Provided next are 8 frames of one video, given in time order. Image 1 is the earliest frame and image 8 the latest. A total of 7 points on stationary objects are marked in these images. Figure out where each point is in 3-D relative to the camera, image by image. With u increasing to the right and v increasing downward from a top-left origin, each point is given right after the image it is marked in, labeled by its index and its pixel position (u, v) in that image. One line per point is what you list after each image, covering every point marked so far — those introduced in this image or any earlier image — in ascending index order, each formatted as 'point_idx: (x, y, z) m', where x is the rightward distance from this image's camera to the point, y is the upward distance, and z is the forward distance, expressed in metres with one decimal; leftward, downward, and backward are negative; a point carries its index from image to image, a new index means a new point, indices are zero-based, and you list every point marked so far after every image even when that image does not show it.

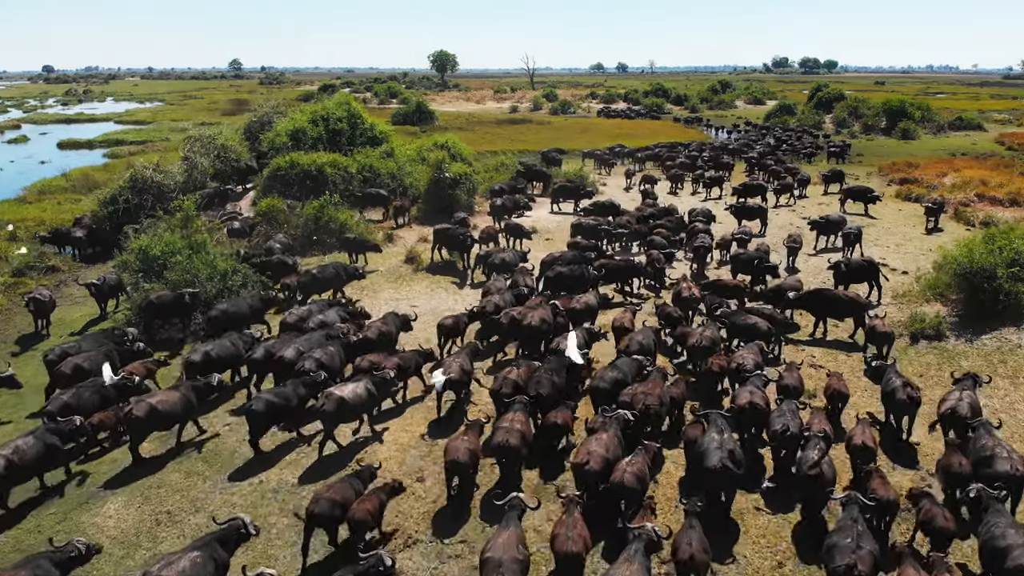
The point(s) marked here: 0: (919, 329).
0: (+7.5, -0.8, +16.1) m
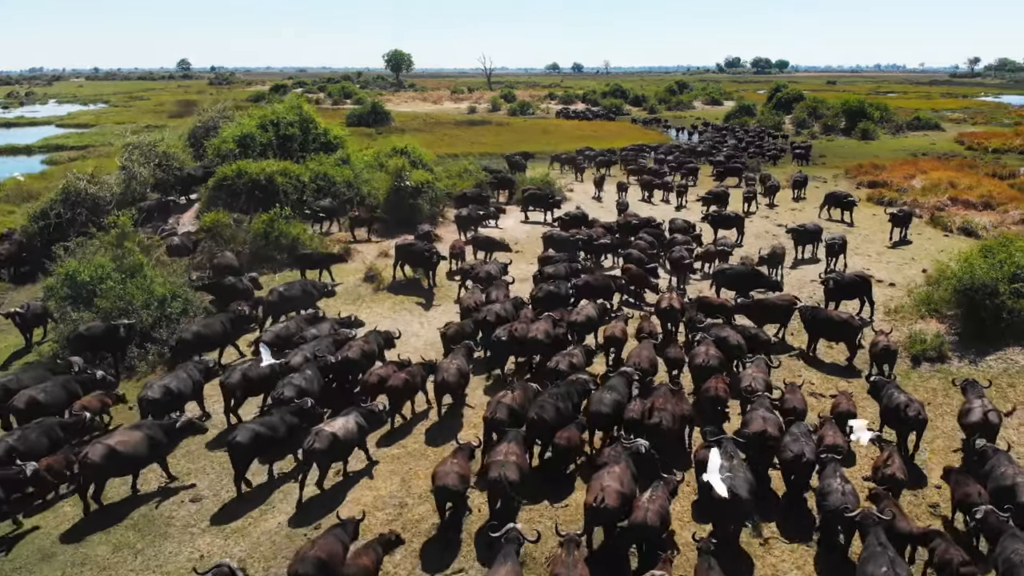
0: (+7.0, -1.1, +15.0) m
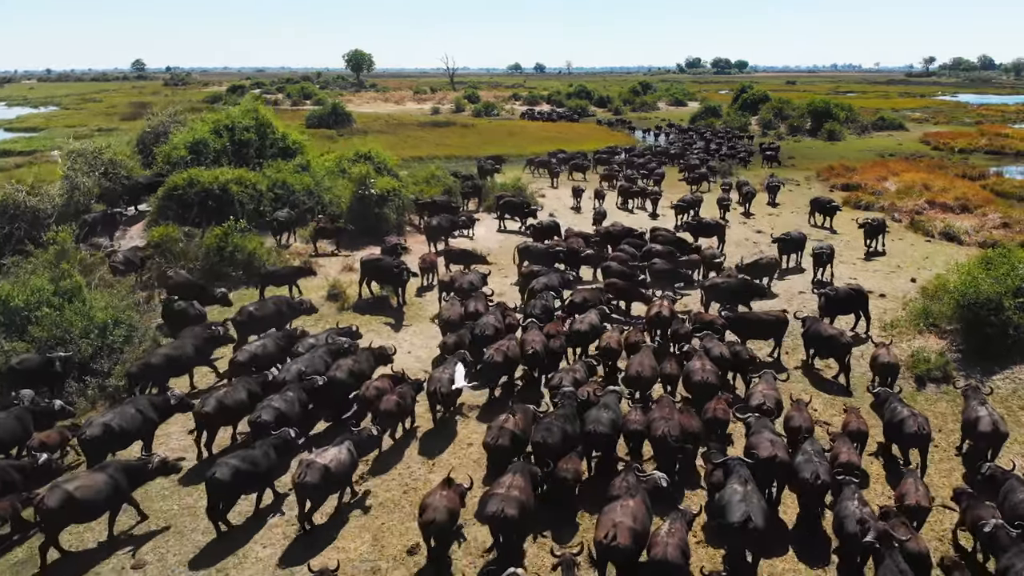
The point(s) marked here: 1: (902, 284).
0: (+6.6, -1.3, +14.1) m
1: (+8.7, +0.1, +19.8) m
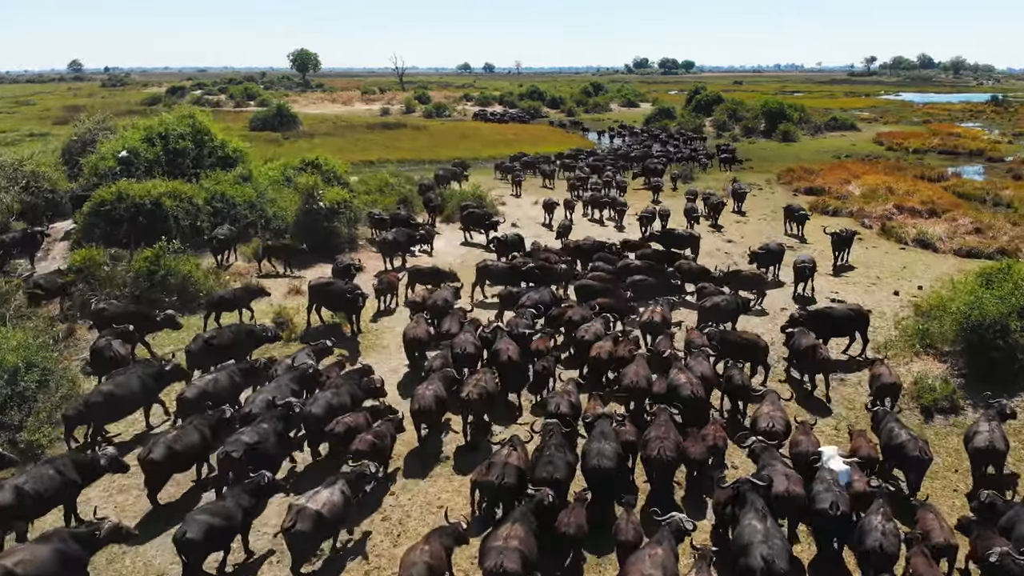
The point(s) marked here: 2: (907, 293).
0: (+6.2, -1.7, +13.0) m
1: (+8.0, -0.2, +18.8) m
2: (+8.6, -0.1, +19.3) m
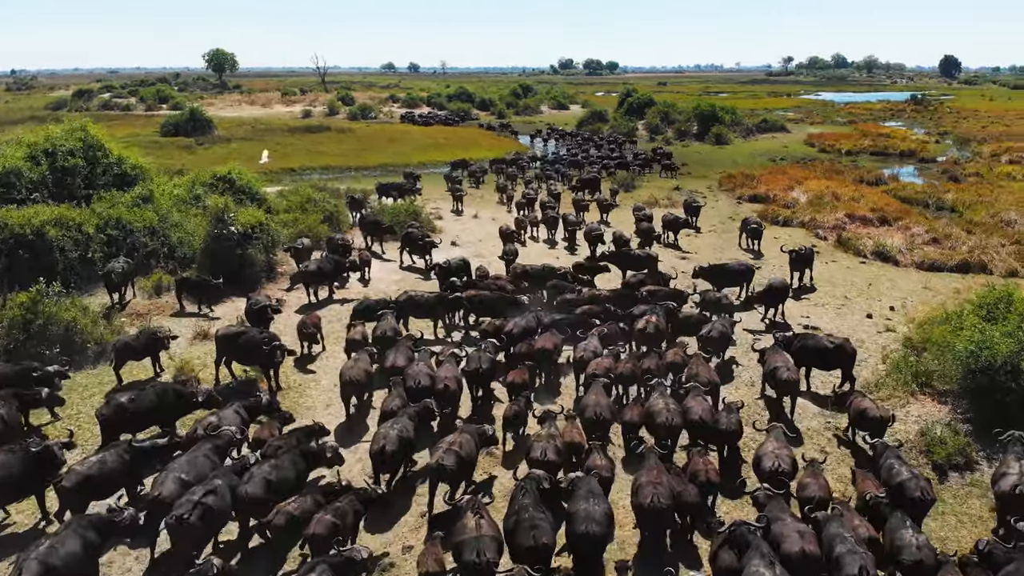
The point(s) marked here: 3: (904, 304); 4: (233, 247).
0: (+5.6, -2.2, +11.5) m
1: (+6.9, -0.7, +17.3) m
2: (+7.5, -0.6, +17.9) m
3: (+8.4, -0.3, +18.8) m
4: (-5.7, +0.8, +18.1) m
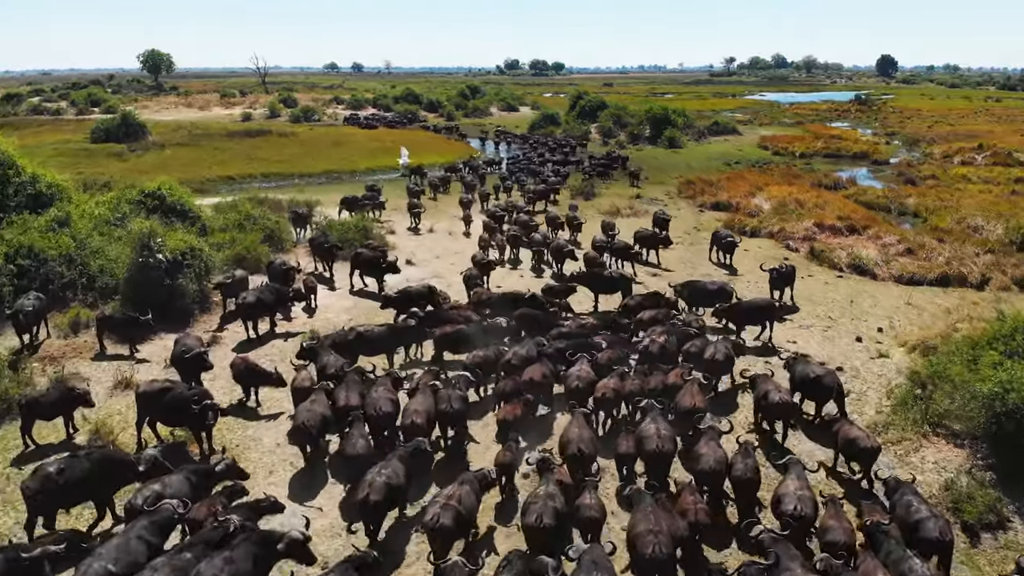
0: (+5.3, -2.6, +10.2) m
1: (+6.2, -1.1, +16.1) m
2: (+6.8, -1.0, +16.7) m
3: (+7.6, -0.7, +17.7) m
4: (-6.4, +0.2, +16.2) m
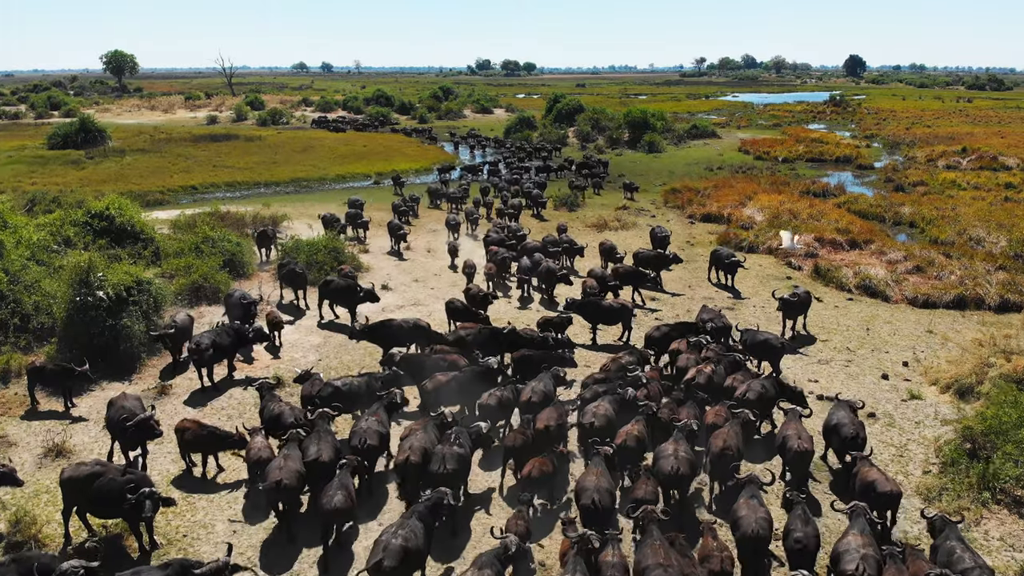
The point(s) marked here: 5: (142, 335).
0: (+5.4, -3.2, +8.6) m
1: (+6.1, -1.7, +14.6) m
2: (+6.7, -1.5, +15.2) m
3: (+7.4, -1.3, +16.1) m
4: (-6.6, -0.5, +14.3) m
5: (-6.1, -0.8, +14.5) m
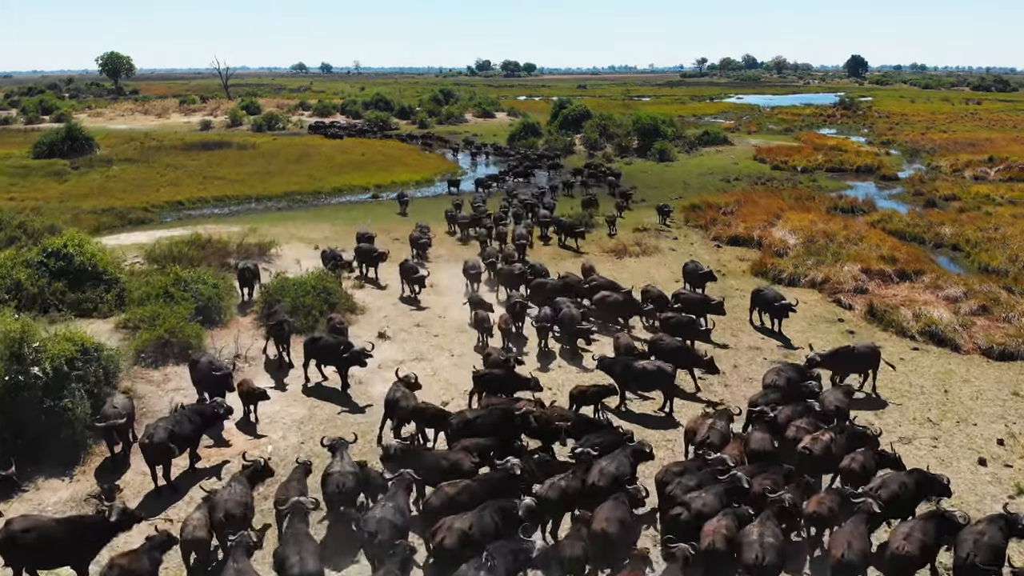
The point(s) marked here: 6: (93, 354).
0: (+5.7, -4.1, +6.1) m
1: (+6.4, -2.6, +12.1) m
2: (+7.0, -2.5, +12.7) m
3: (+7.8, -2.2, +13.6) m
4: (-6.2, -1.4, +11.7) m
5: (-5.8, -1.7, +12.0) m
6: (-6.0, -1.0, +12.7) m
